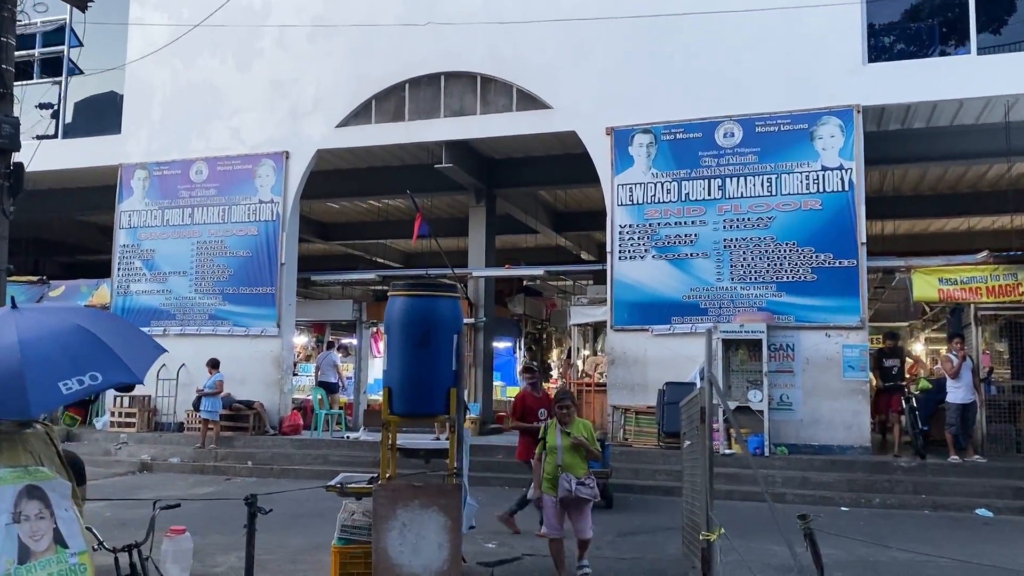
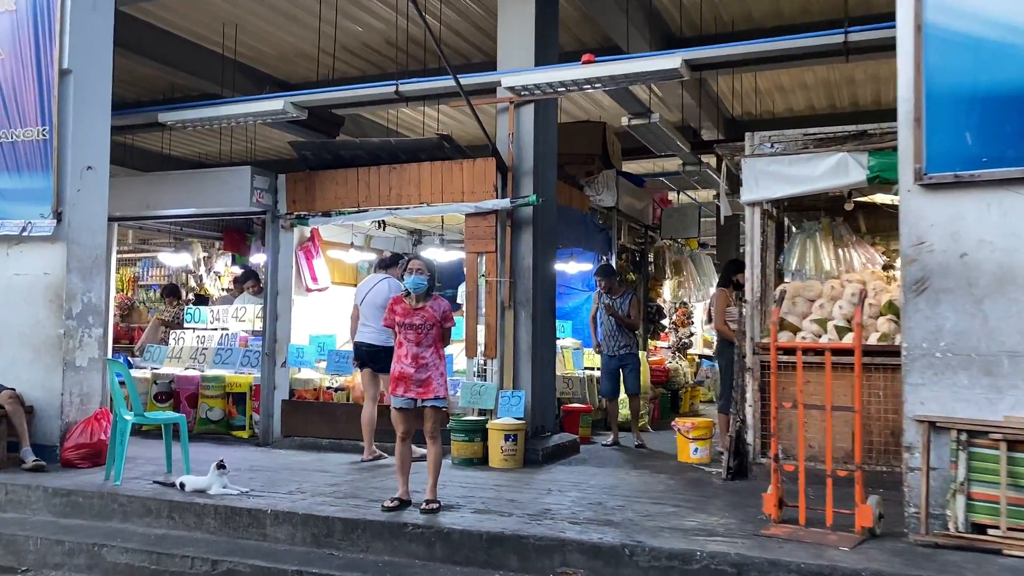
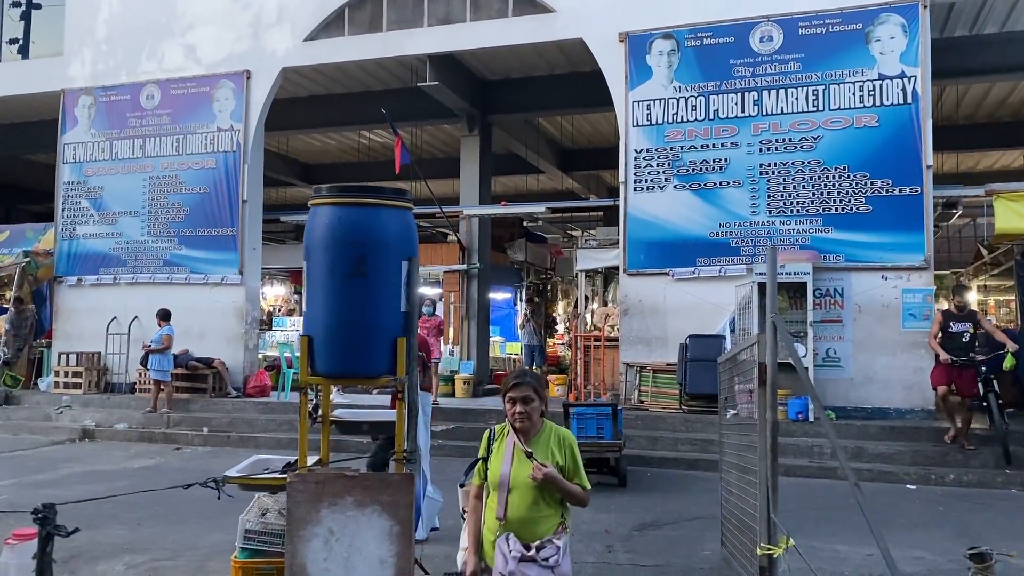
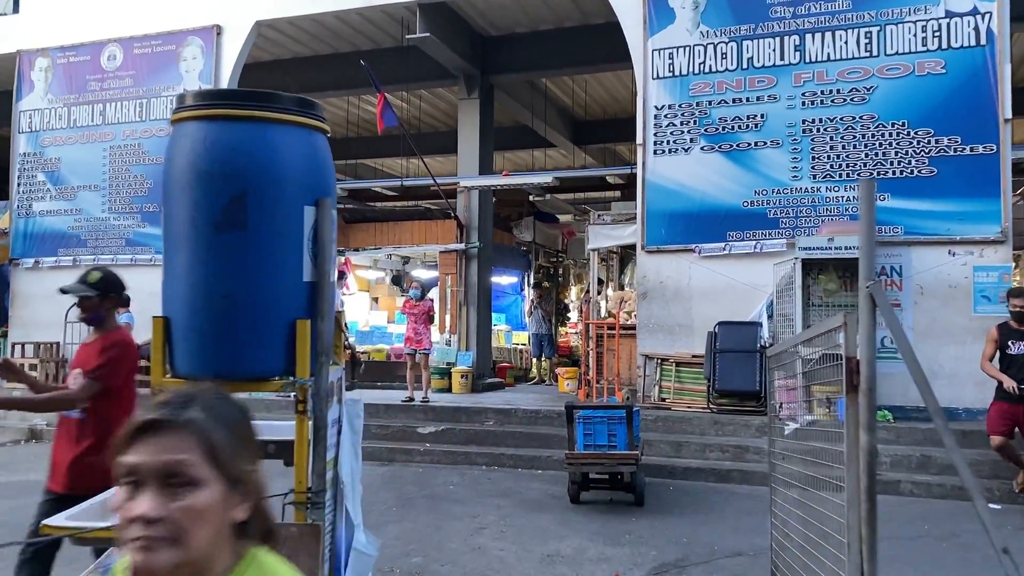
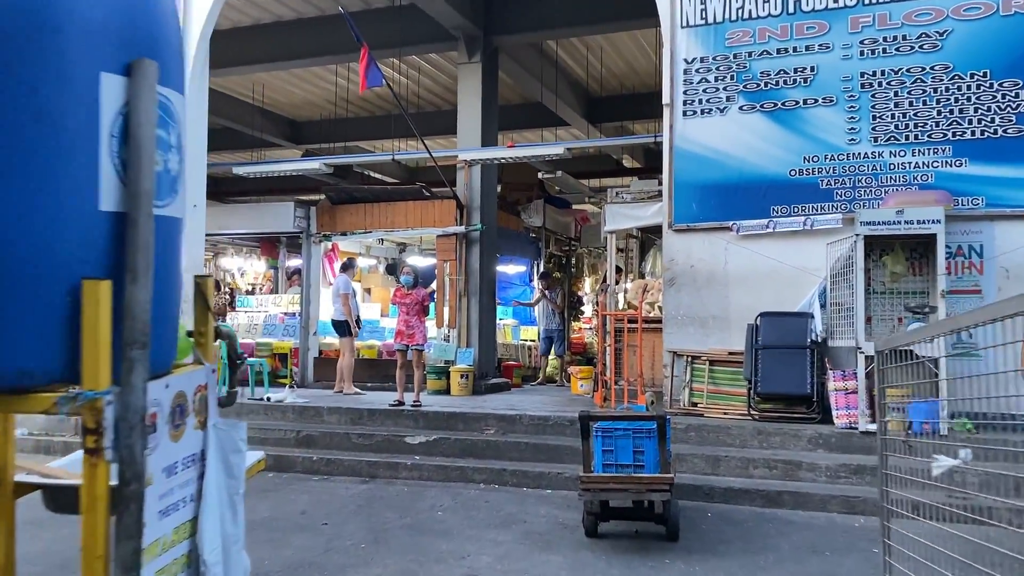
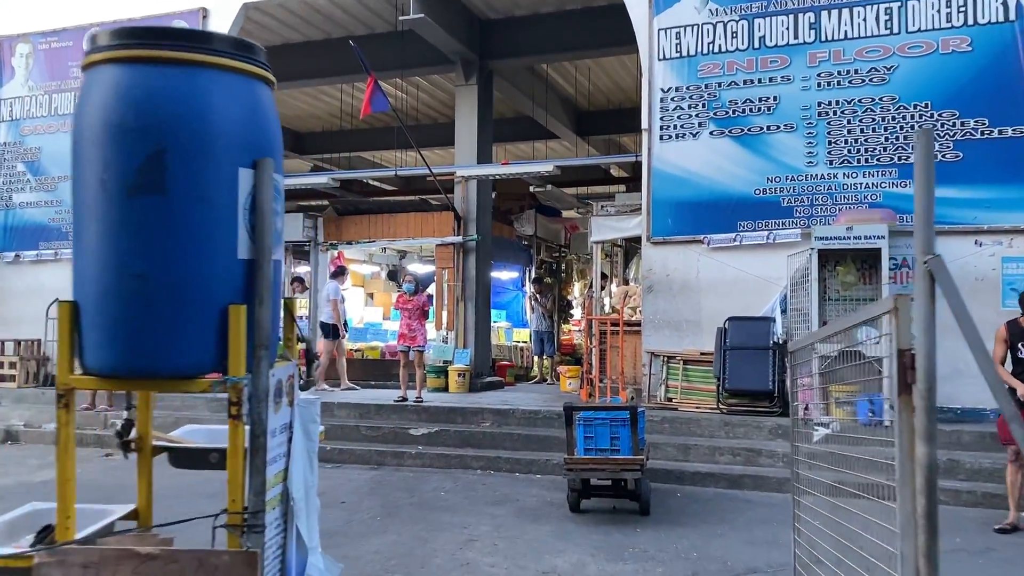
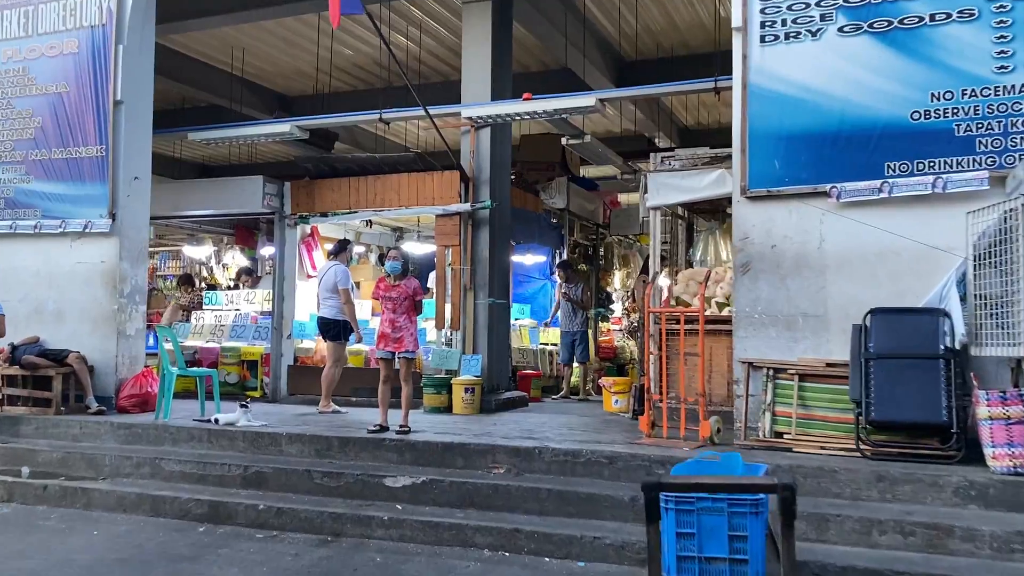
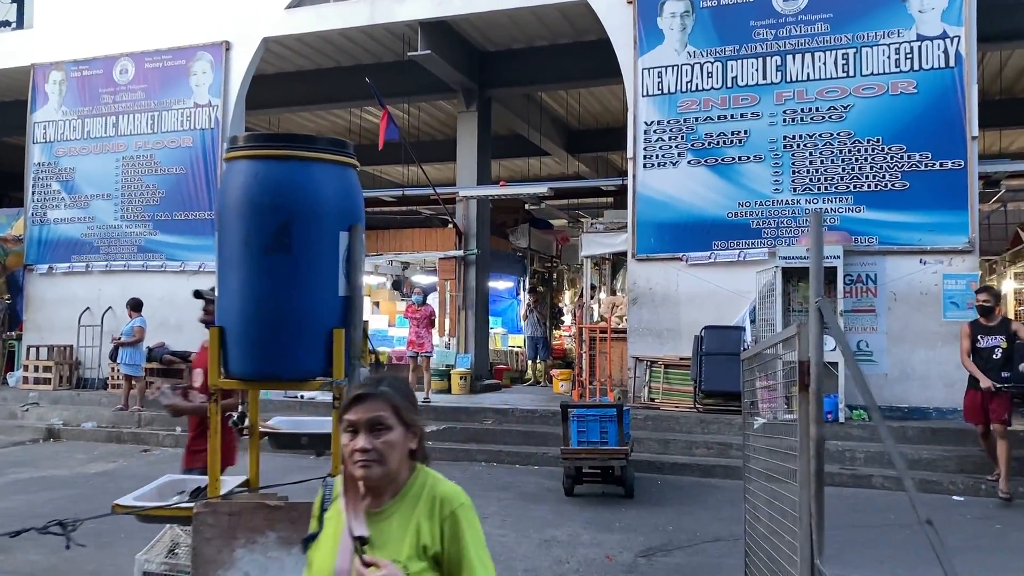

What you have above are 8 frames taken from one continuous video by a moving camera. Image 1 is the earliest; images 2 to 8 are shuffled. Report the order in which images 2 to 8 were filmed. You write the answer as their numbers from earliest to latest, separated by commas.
3, 8, 4, 6, 5, 7, 2
